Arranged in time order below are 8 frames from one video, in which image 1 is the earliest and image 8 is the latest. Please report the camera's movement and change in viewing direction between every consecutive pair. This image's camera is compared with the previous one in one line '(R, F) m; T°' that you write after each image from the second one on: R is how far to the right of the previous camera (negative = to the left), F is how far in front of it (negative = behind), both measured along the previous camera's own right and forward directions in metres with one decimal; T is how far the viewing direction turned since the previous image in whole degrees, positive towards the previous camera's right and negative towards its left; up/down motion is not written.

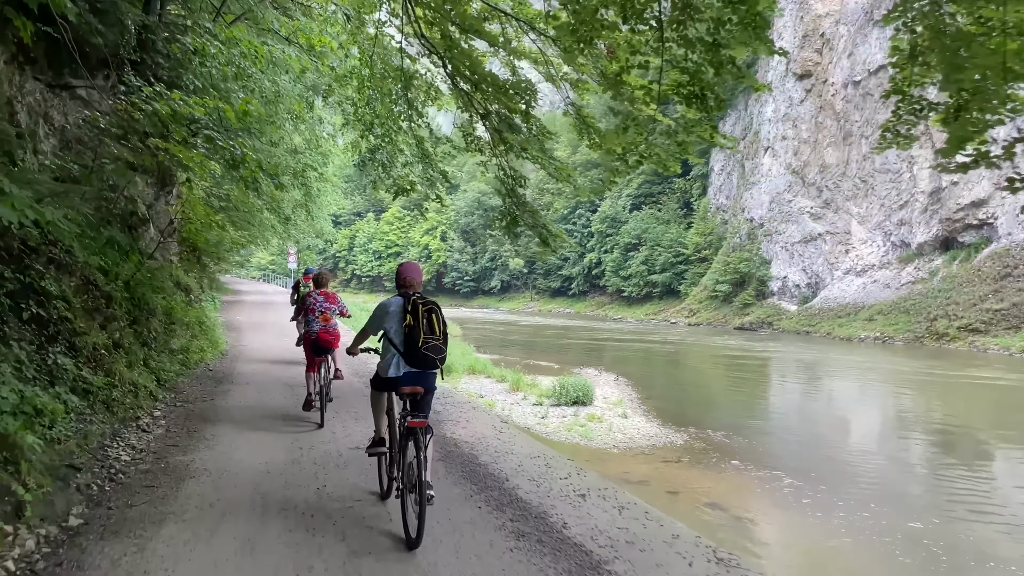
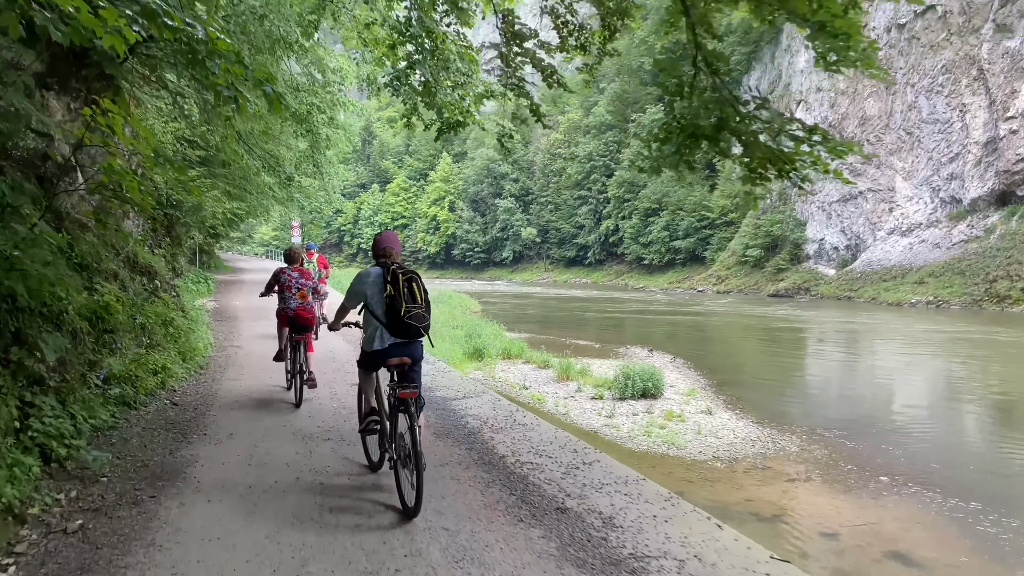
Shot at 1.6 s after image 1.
(-0.4, +1.5) m; 0°
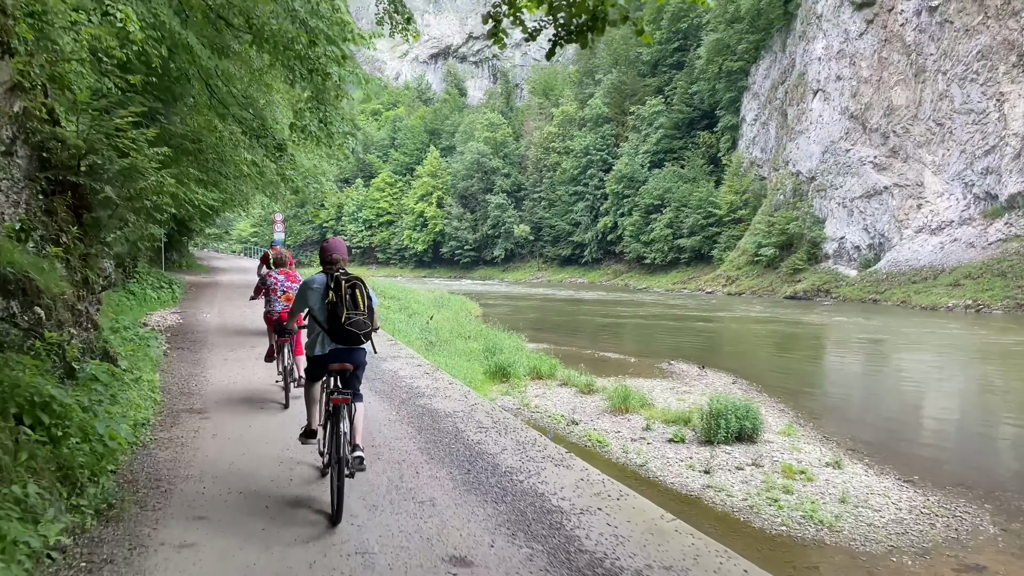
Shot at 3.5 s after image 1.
(-0.5, +1.6) m; +1°
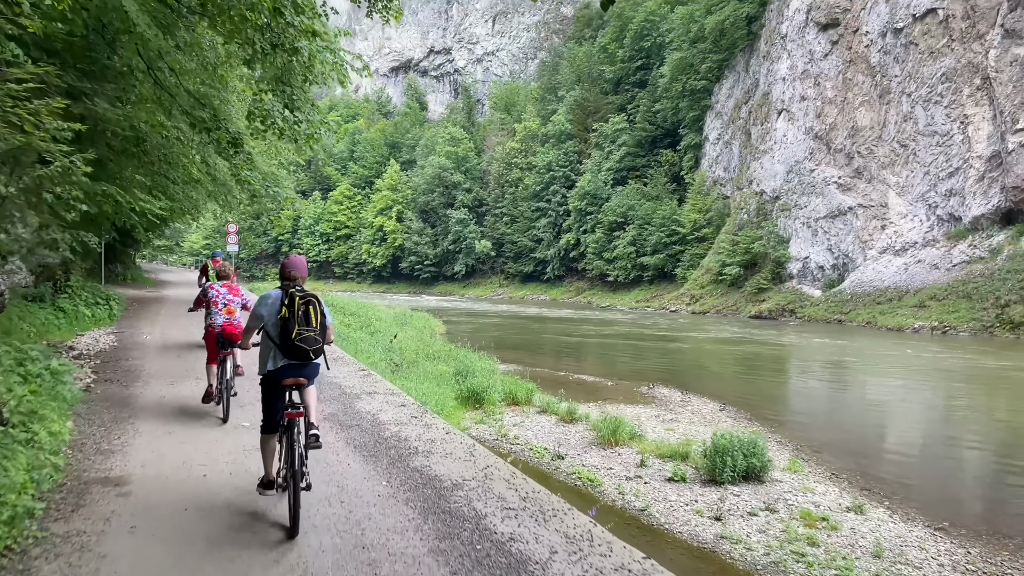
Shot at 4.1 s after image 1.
(-0.2, +0.6) m; +3°
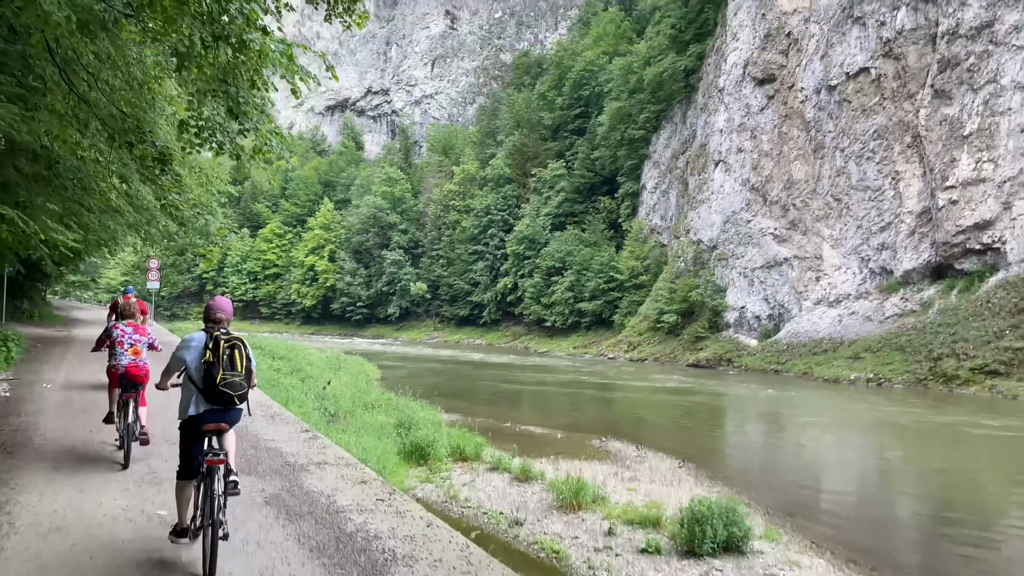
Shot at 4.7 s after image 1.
(-0.2, +0.5) m; +5°
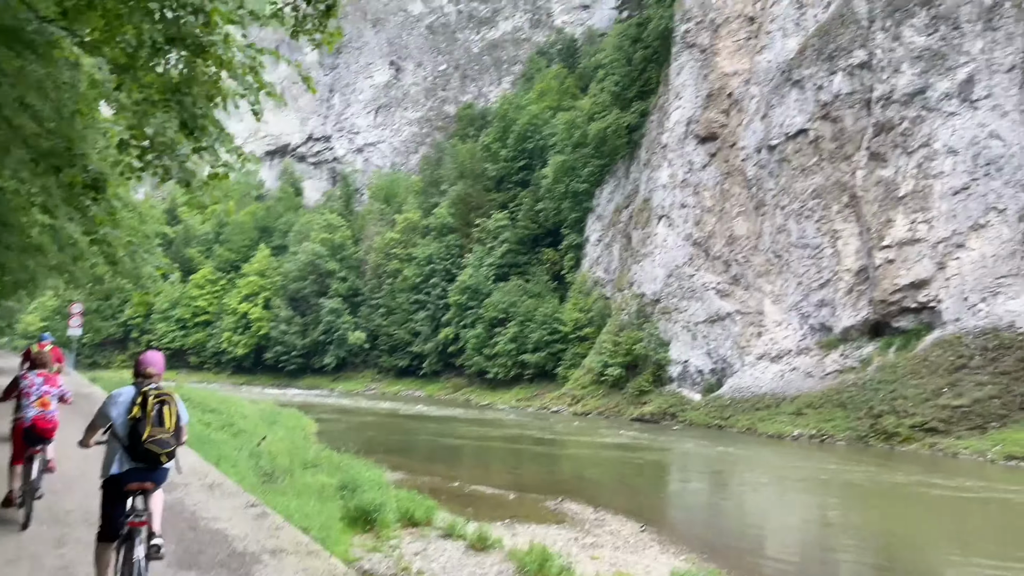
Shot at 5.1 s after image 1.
(-0.2, +0.3) m; +4°
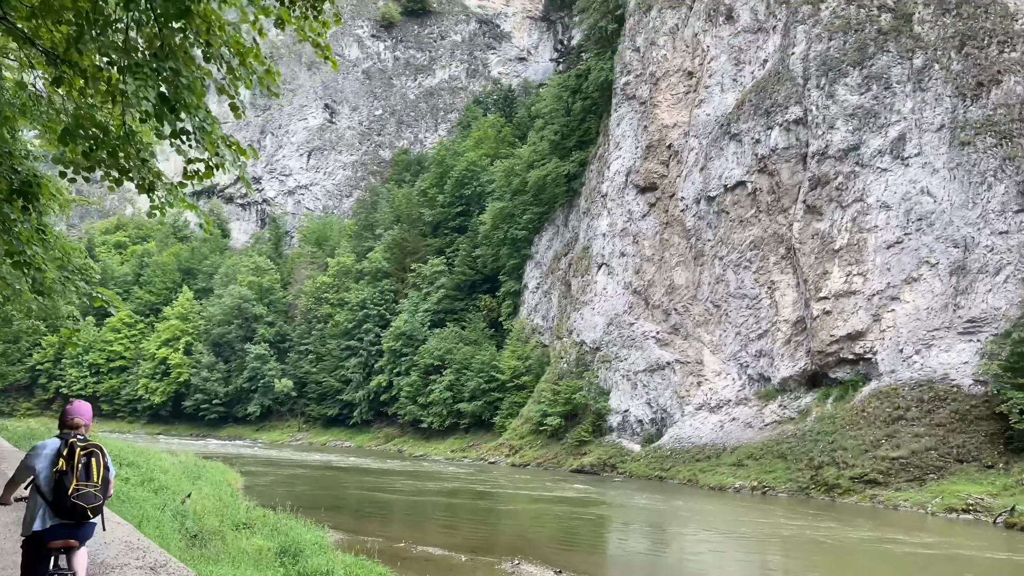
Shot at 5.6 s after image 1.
(-0.3, +0.5) m; +5°
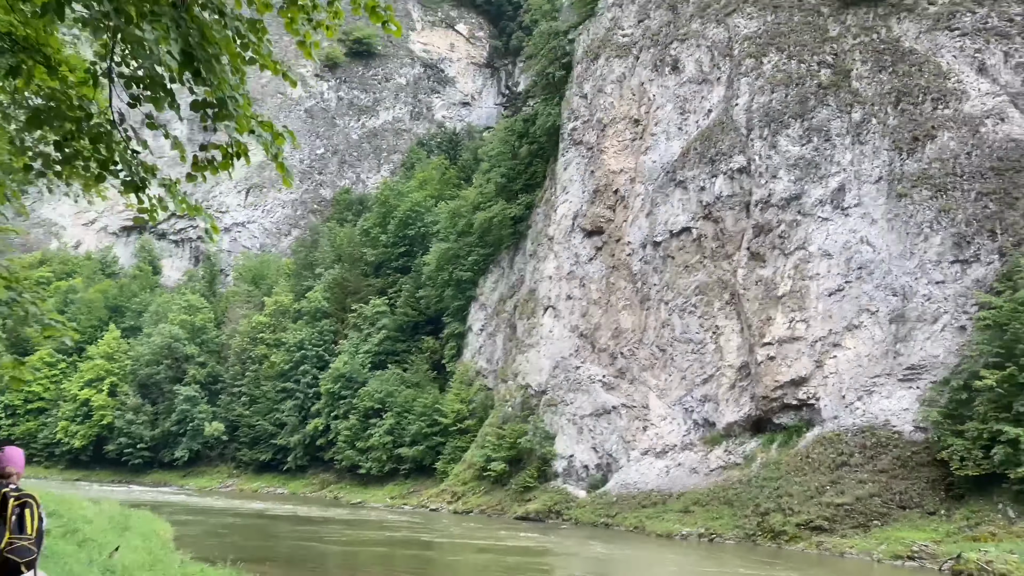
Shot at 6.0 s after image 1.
(-0.2, +0.3) m; +4°
